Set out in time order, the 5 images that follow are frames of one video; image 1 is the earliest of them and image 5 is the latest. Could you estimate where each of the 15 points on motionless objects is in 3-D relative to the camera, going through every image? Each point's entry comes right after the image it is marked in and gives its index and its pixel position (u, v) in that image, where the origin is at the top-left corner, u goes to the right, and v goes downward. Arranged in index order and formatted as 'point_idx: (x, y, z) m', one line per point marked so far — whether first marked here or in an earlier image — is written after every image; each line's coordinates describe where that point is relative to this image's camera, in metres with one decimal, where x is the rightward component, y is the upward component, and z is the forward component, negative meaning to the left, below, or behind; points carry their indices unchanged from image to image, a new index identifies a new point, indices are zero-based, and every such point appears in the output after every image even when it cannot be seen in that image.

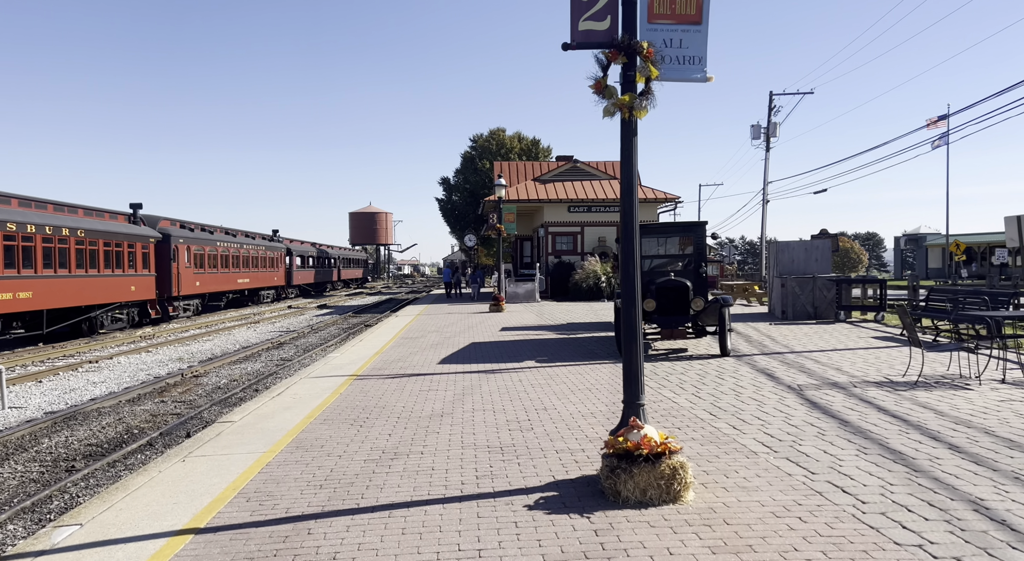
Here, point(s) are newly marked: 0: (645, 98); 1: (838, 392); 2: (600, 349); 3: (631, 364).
0: (+0.9, +1.3, +5.3) m
1: (+3.8, -1.3, +8.6) m
2: (+1.6, -1.3, +13.6) m
3: (+0.9, -0.6, +5.3) m
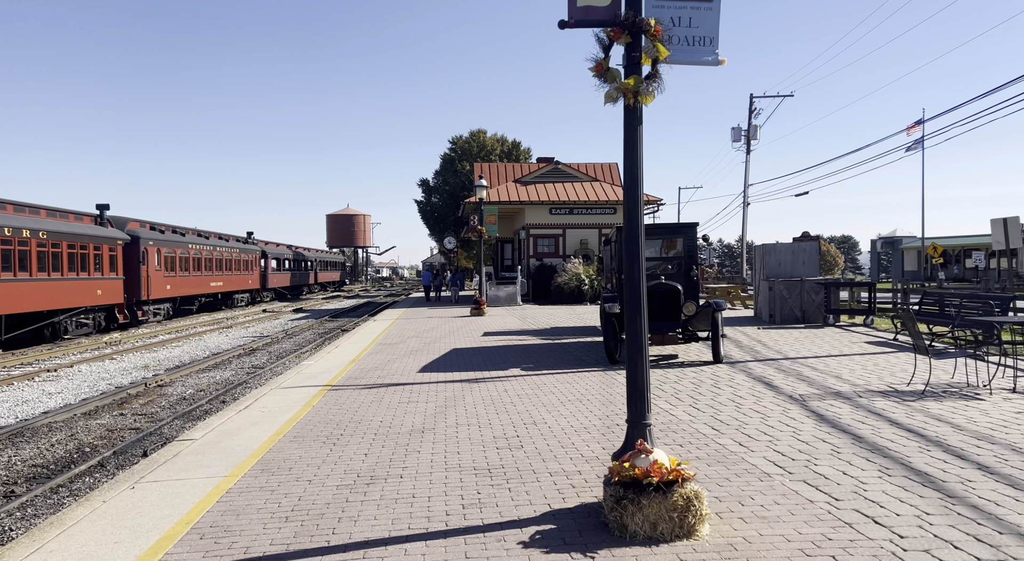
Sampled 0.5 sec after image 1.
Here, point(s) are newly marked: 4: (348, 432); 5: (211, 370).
0: (+0.9, +1.3, +4.7) m
1: (+3.6, -1.3, +8.1) m
2: (+1.3, -1.3, +13.1) m
3: (+0.8, -0.6, +4.8) m
4: (-1.7, -1.5, +7.5) m
5: (-6.1, -1.8, +15.0) m
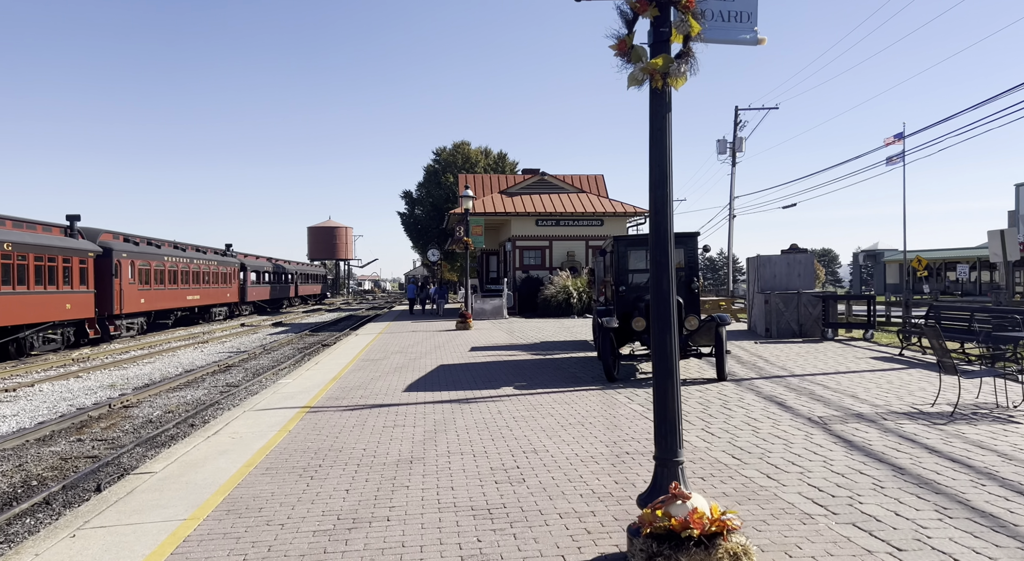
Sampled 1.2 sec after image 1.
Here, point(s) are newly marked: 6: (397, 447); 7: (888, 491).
0: (+0.9, +1.2, +4.1) m
1: (+3.6, -1.5, +7.4) m
2: (+1.2, -1.5, +12.4) m
3: (+0.8, -0.7, +4.1) m
4: (-1.7, -1.7, +6.7) m
5: (-6.3, -2.1, +14.1) m
6: (-1.1, -1.6, +7.2) m
7: (+2.6, -1.5, +5.2) m
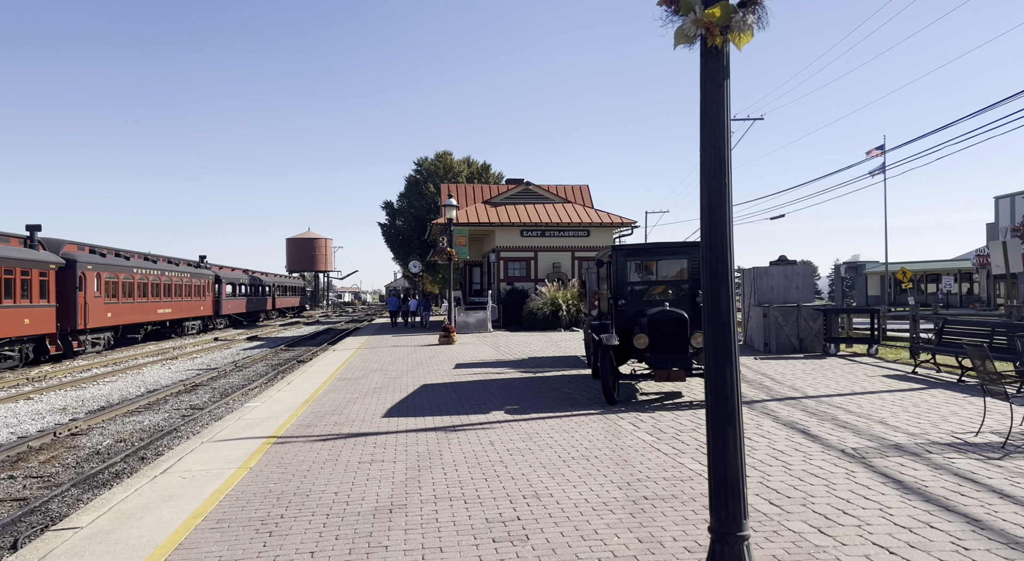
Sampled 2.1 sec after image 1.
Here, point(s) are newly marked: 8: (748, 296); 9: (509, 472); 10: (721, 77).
0: (+1.0, +1.1, +3.1) m
1: (+3.6, -1.6, +6.5) m
2: (+1.0, -1.8, +11.4) m
3: (+0.9, -0.8, +3.1) m
4: (-1.7, -1.8, +5.7) m
5: (-6.5, -2.3, +12.9) m
6: (-1.2, -1.8, +6.2) m
7: (+2.7, -1.6, +4.3) m
8: (+6.2, -0.4, +19.4) m
9: (0.0, -1.7, +6.6) m
10: (+0.9, +0.9, +3.1) m
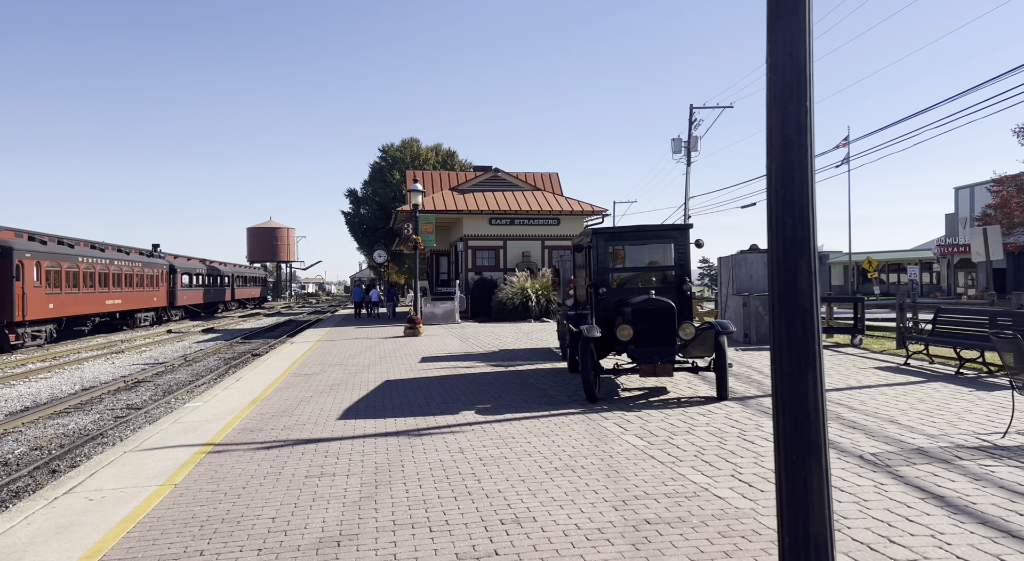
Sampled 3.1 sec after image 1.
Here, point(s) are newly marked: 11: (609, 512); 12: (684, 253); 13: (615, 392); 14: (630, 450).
0: (+0.9, +1.2, +2.1) m
1: (+3.4, -1.5, +5.7) m
2: (+0.6, -1.6, +10.5) m
3: (+0.9, -0.7, +2.1) m
4: (-1.8, -1.6, +4.6) m
5: (-7.0, -2.1, +11.6) m
6: (-1.3, -1.6, +5.2) m
7: (+2.6, -1.5, +3.4) m
8: (+5.4, -0.1, +18.7) m
9: (-0.2, -1.6, +5.6) m
10: (+0.8, +1.0, +2.2) m
11: (+0.6, -1.5, +4.9) m
12: (+2.4, +0.4, +10.3) m
13: (+1.4, -1.5, +9.9) m
14: (+1.1, -1.5, +6.8) m
